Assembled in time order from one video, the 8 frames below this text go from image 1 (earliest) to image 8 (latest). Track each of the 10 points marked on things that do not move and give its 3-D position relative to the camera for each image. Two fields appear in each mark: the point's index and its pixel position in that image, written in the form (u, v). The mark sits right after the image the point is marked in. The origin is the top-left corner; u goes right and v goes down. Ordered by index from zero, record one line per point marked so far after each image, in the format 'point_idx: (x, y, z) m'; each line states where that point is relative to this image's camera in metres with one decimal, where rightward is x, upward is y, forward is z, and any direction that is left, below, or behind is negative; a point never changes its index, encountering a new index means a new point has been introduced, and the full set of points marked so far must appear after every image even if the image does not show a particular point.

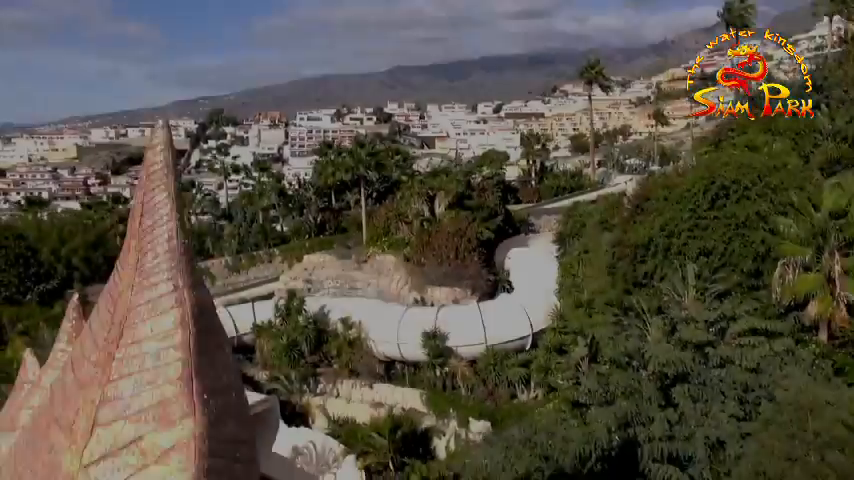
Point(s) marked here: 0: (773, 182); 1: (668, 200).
0: (+6.8, +1.2, +13.8) m
1: (+5.0, +0.8, +14.6) m
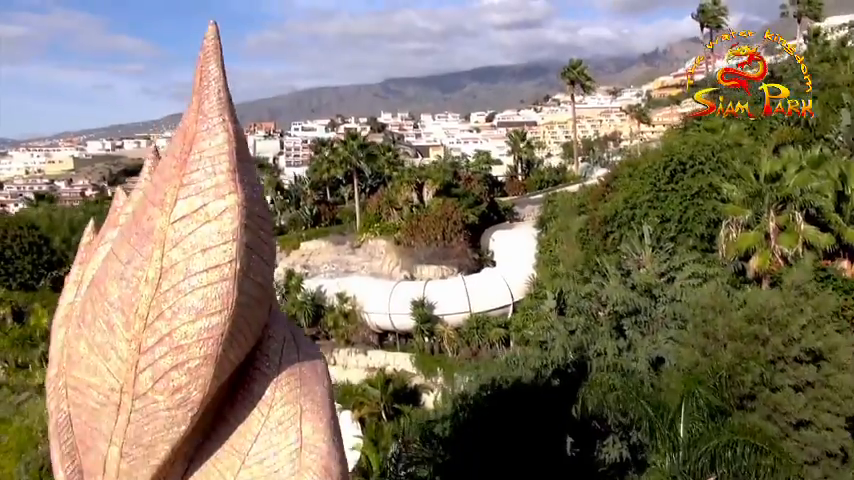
0: (+6.5, +1.8, +15.2) m
1: (+4.7, +1.5, +16.0) m
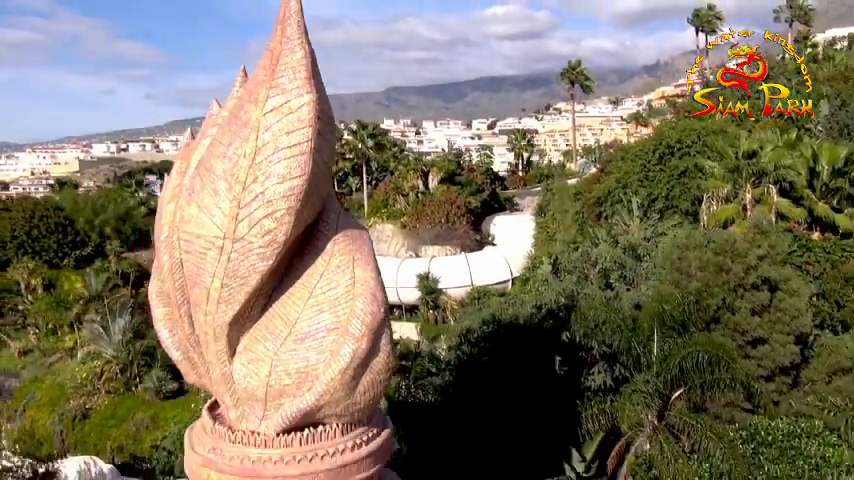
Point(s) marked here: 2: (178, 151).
0: (+6.7, +2.3, +16.4) m
1: (+4.9, +2.0, +17.2) m
2: (-1.8, +0.6, +5.1) m
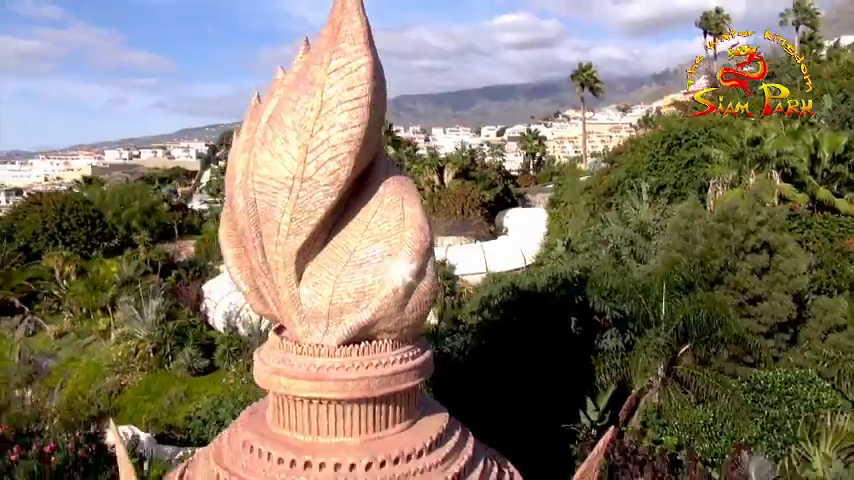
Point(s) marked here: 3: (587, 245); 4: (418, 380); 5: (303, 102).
0: (+7.1, +2.6, +17.1) m
1: (+5.3, +2.3, +18.0) m
2: (-1.5, +1.1, +5.9) m
3: (+3.0, -0.1, +13.1) m
4: (-0.1, -1.1, +5.6) m
5: (-1.0, +1.1, +5.5) m
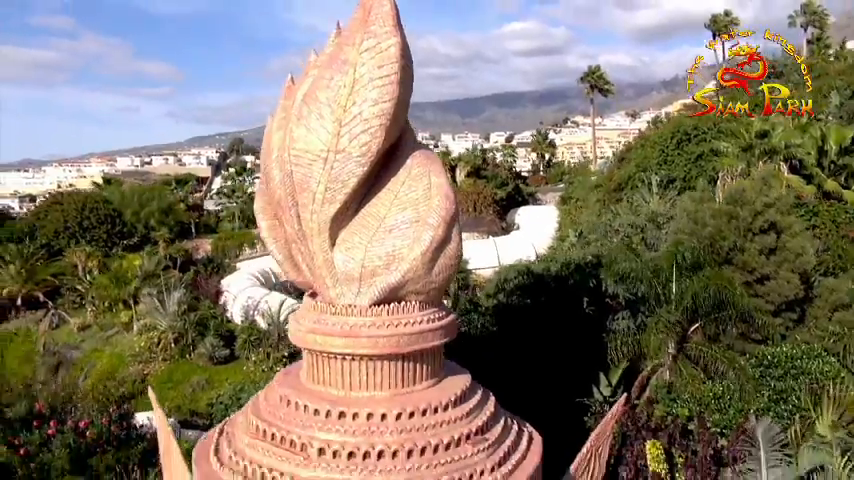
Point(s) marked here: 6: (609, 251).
0: (+7.5, +2.8, +17.5) m
1: (+5.7, +2.4, +18.3) m
2: (-1.3, +1.4, +6.4) m
3: (+3.3, +0.1, +13.4) m
4: (+0.1, -0.9, +6.0) m
5: (-0.8, +1.3, +5.9) m
6: (+3.0, -0.2, +11.4) m
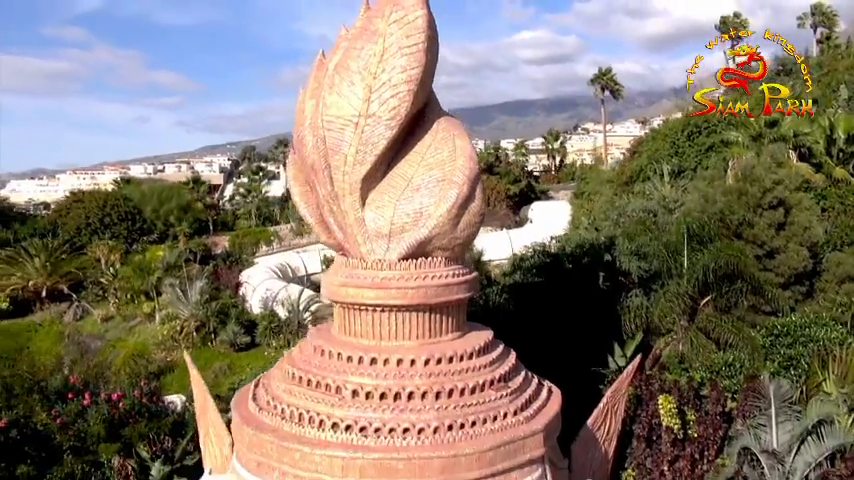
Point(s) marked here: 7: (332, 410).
0: (+7.9, +3.0, +17.8) m
1: (+6.1, +2.7, +18.6) m
2: (-1.1, +1.7, +6.8) m
3: (+3.6, +0.4, +13.7) m
4: (+0.4, -0.5, +6.3) m
5: (-0.5, +1.7, +6.3) m
6: (+3.3, +0.1, +11.8) m
7: (-0.8, -1.4, +5.7) m
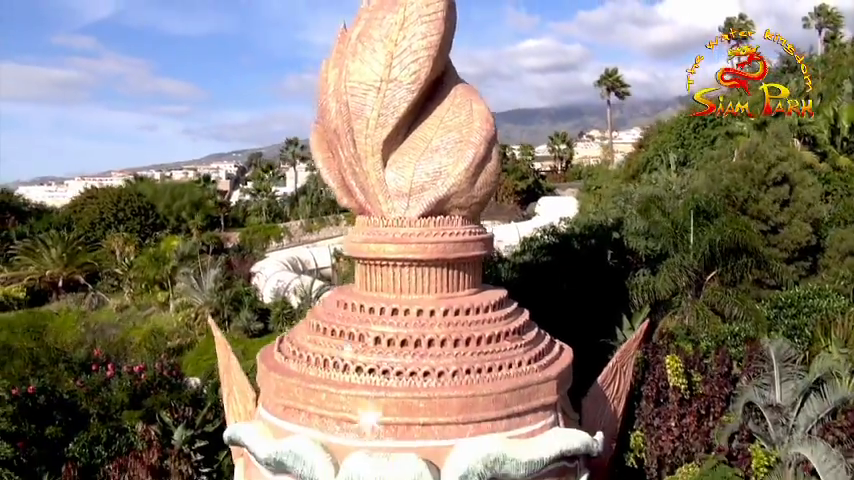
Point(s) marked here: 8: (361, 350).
0: (+8.1, +3.3, +18.1) m
1: (+6.4, +2.9, +18.9) m
2: (-0.9, +2.1, +7.1) m
3: (+3.8, +0.7, +14.0) m
4: (+0.5, -0.1, +6.6) m
5: (-0.4, +2.1, +6.6) m
6: (+3.5, +0.4, +12.0) m
7: (-0.6, -1.0, +6.0) m
8: (-0.6, -0.9, +6.0) m
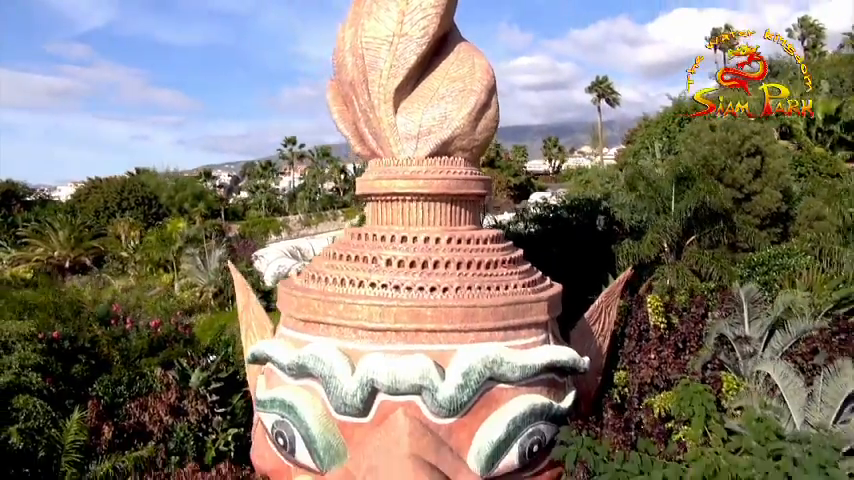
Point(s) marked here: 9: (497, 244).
0: (+8.1, +3.6, +19.0) m
1: (+6.3, +3.2, +19.8) m
2: (-0.8, +2.8, +7.9) m
3: (+3.8, +1.1, +14.9) m
4: (+0.6, +0.5, +7.4) m
5: (-0.3, +2.7, +7.4) m
6: (+3.5, +0.9, +12.8) m
7: (-0.6, -0.3, +6.7) m
8: (-0.5, -0.3, +6.8) m
9: (+0.7, 0.0, +7.3) m
